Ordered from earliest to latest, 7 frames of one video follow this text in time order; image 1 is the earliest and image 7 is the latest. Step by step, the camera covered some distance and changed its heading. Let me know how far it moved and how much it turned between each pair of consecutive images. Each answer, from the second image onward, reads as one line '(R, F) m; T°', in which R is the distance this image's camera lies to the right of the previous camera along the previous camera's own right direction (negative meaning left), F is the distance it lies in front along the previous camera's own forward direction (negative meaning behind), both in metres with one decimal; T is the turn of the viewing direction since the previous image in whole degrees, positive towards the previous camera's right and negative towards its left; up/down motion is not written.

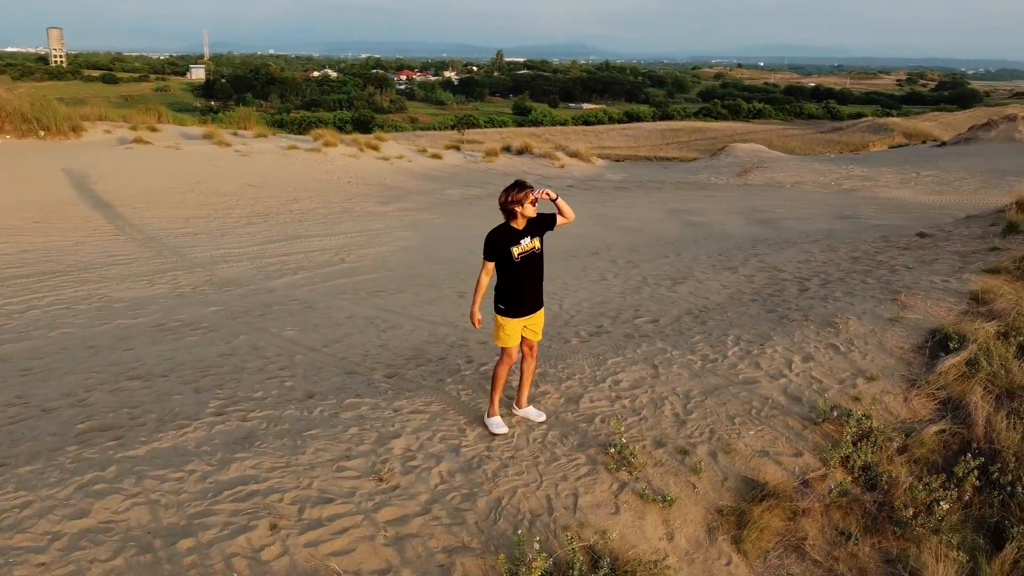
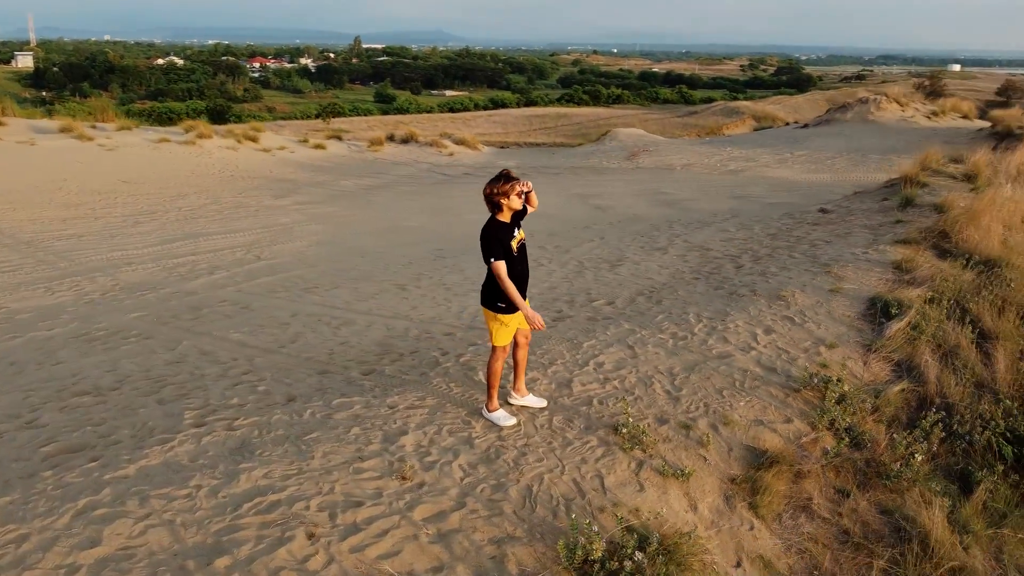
(-0.8, +0.1) m; +9°
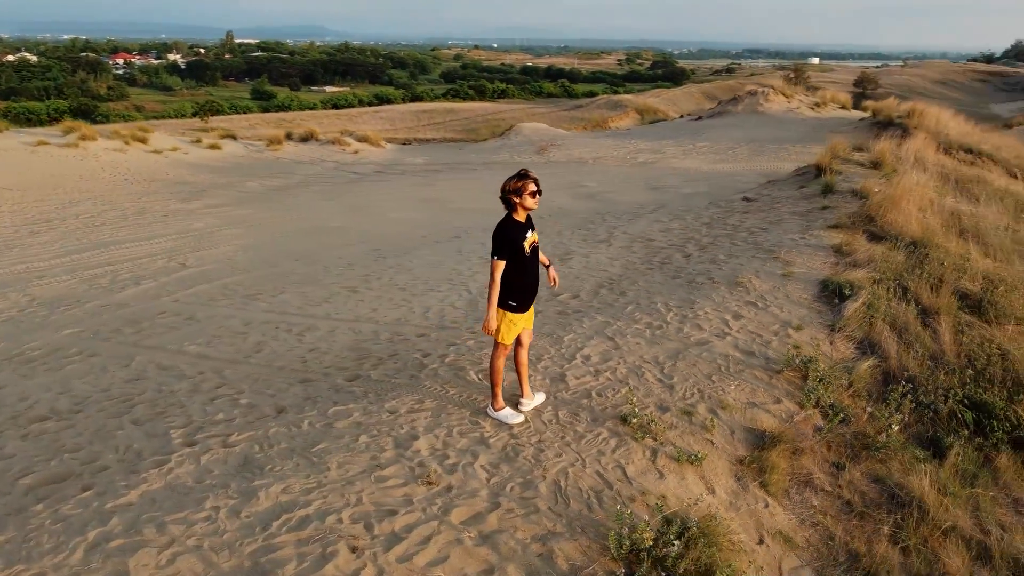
(-0.7, 0.0) m; +8°
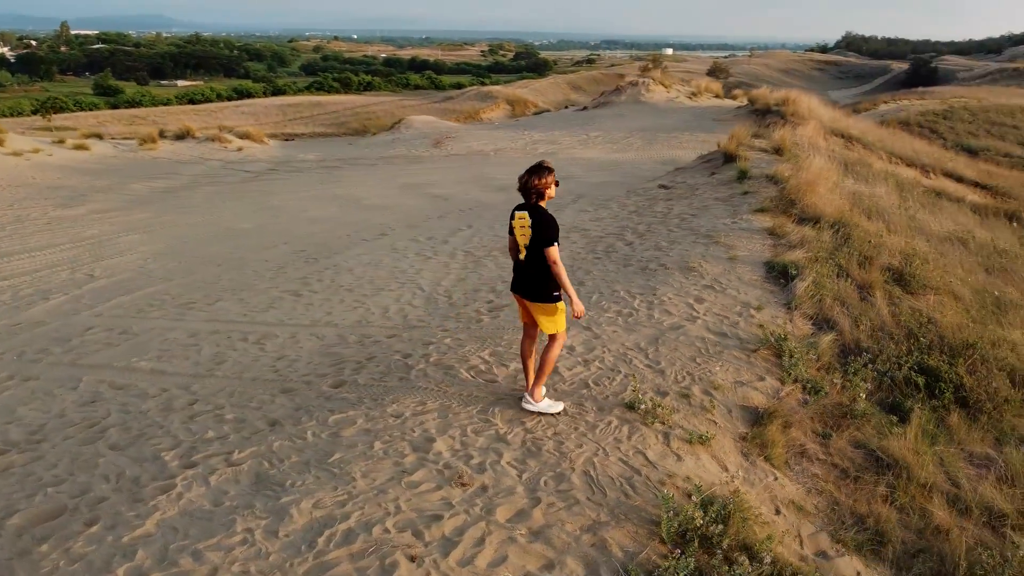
(-0.8, +0.1) m; +9°
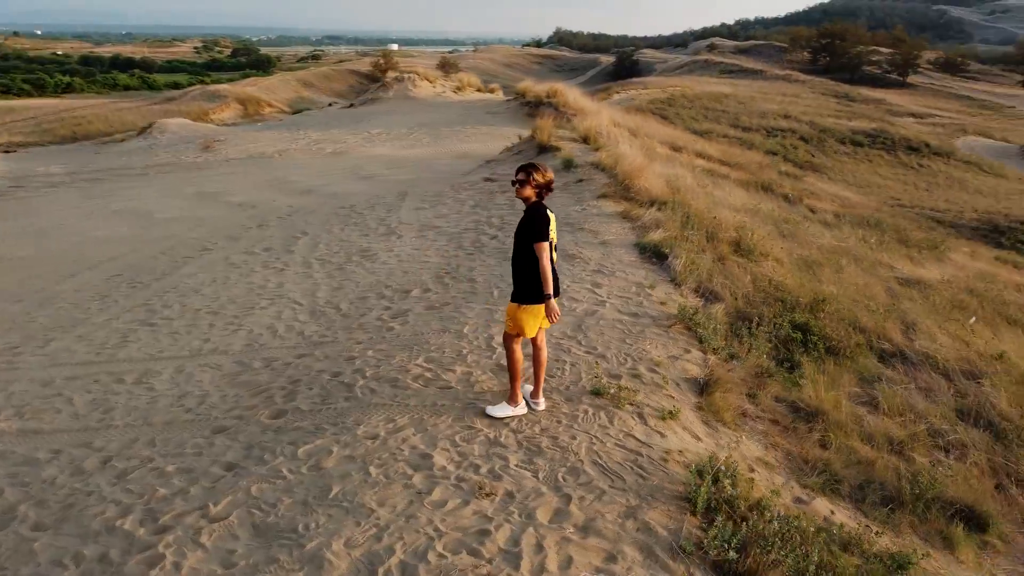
(-1.2, +0.3) m; +18°
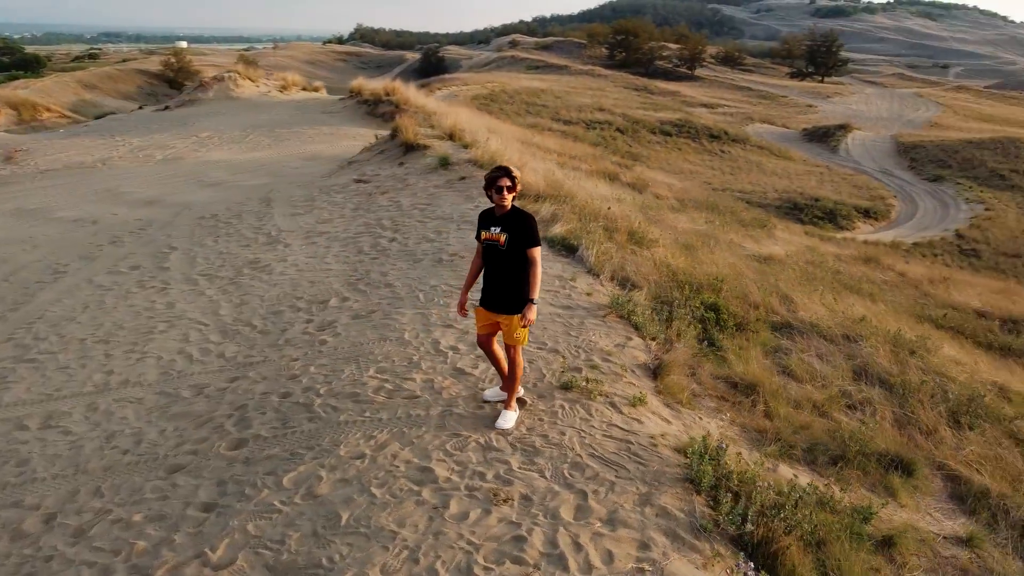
(-0.9, +0.2) m; +13°
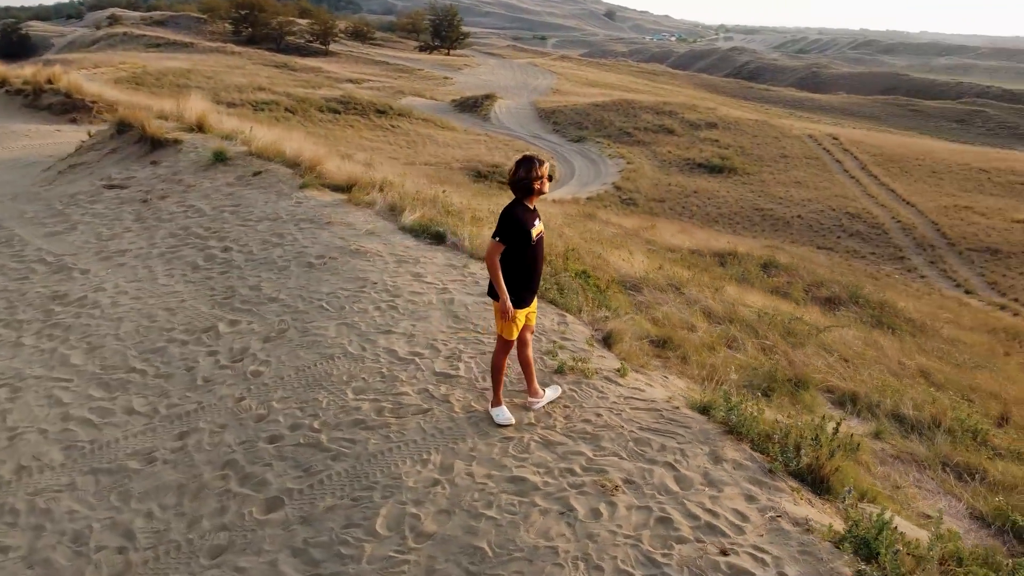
(-1.9, +0.5) m; +24°
